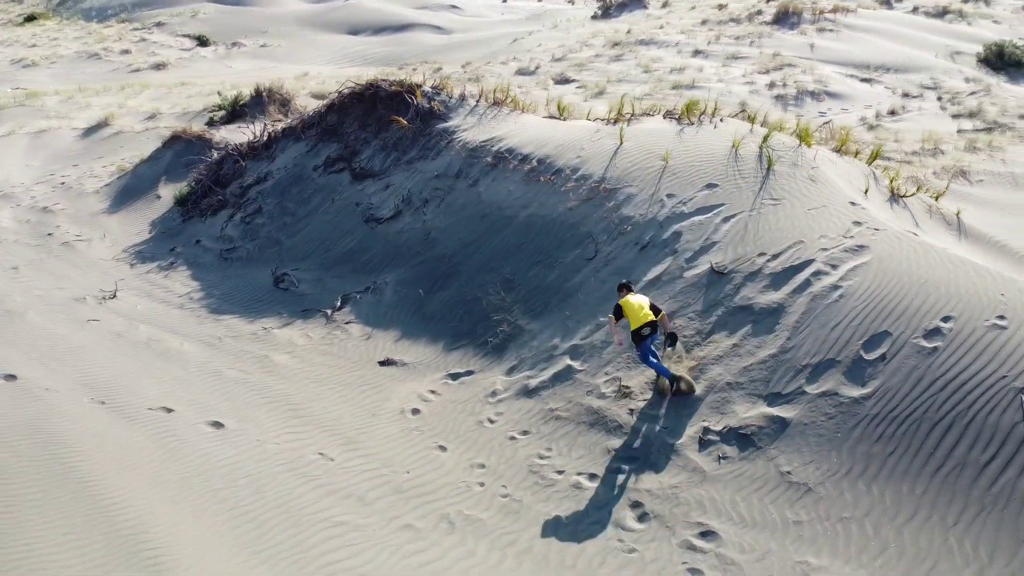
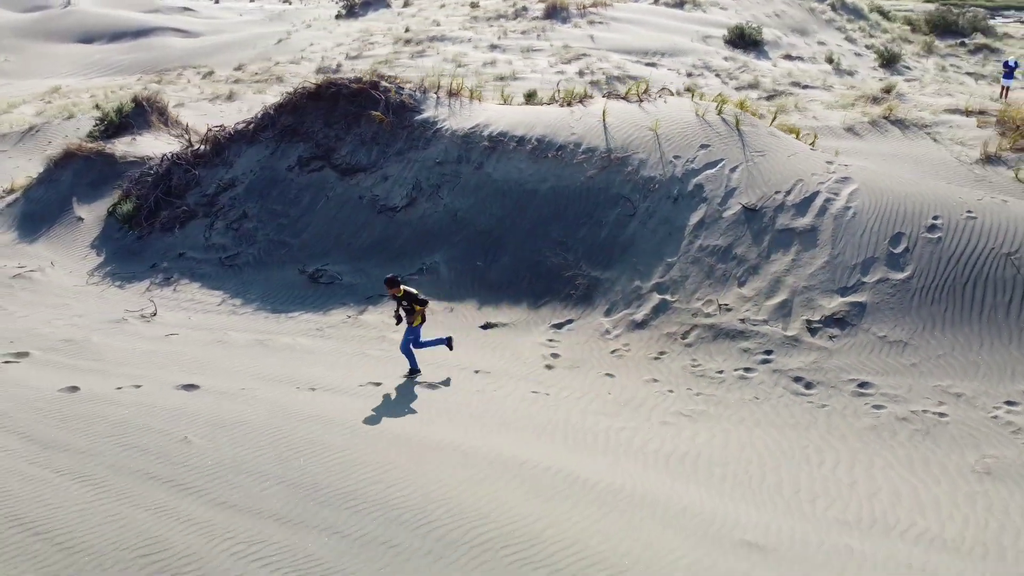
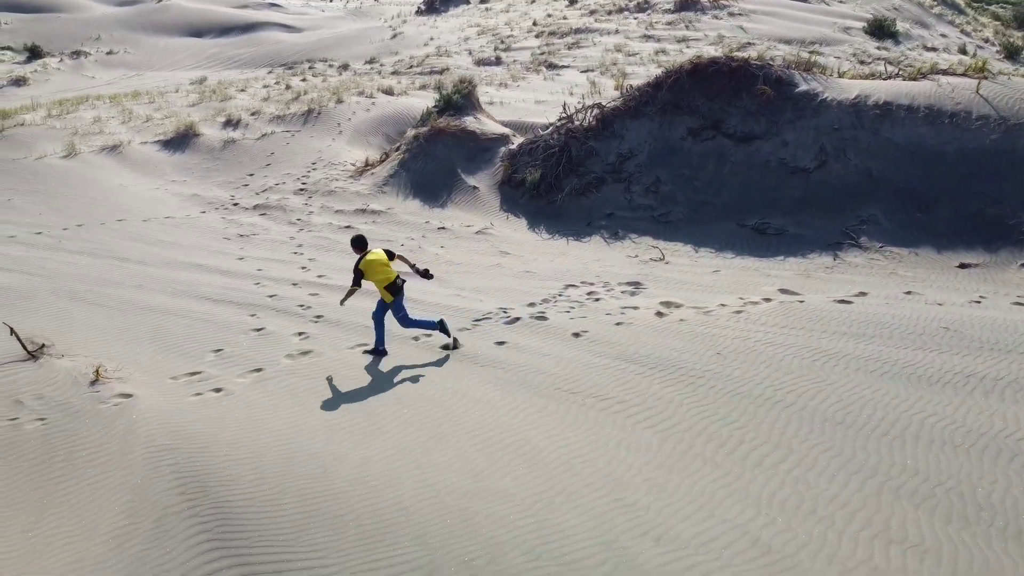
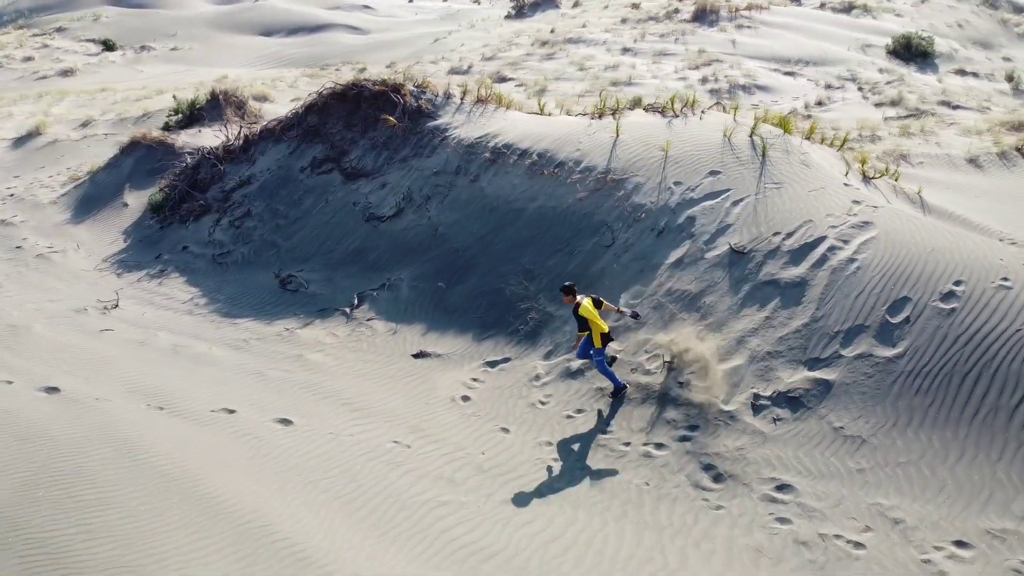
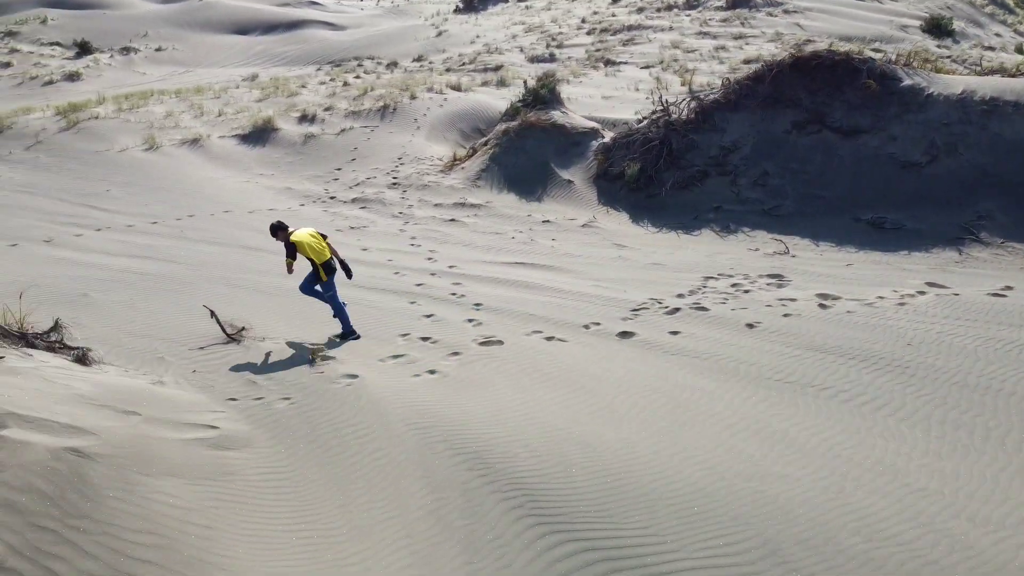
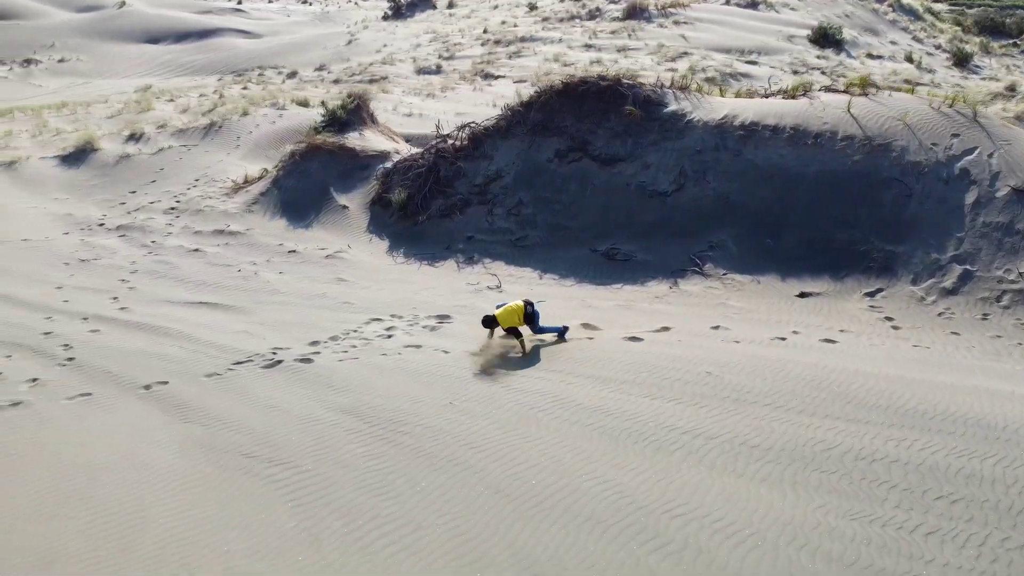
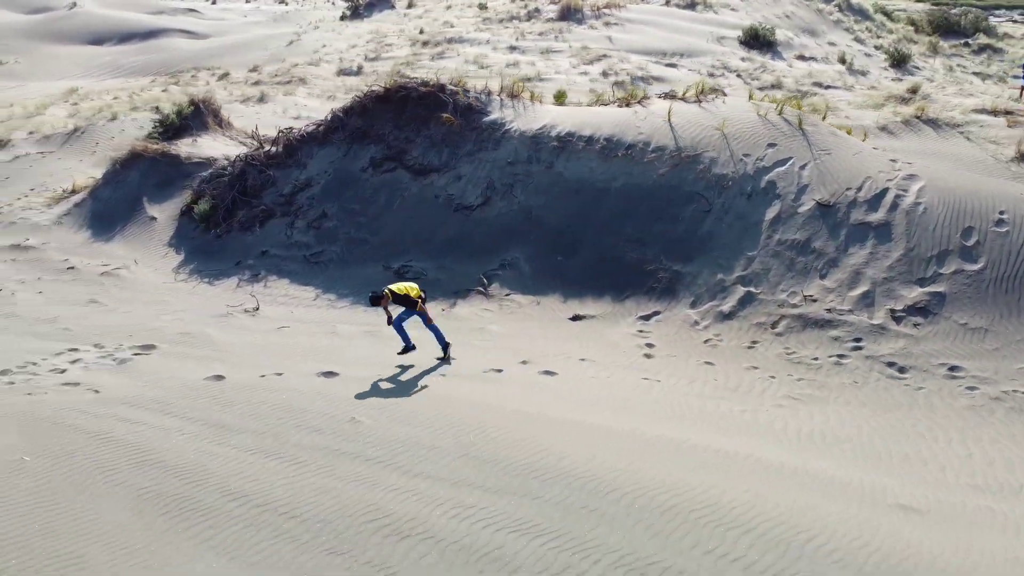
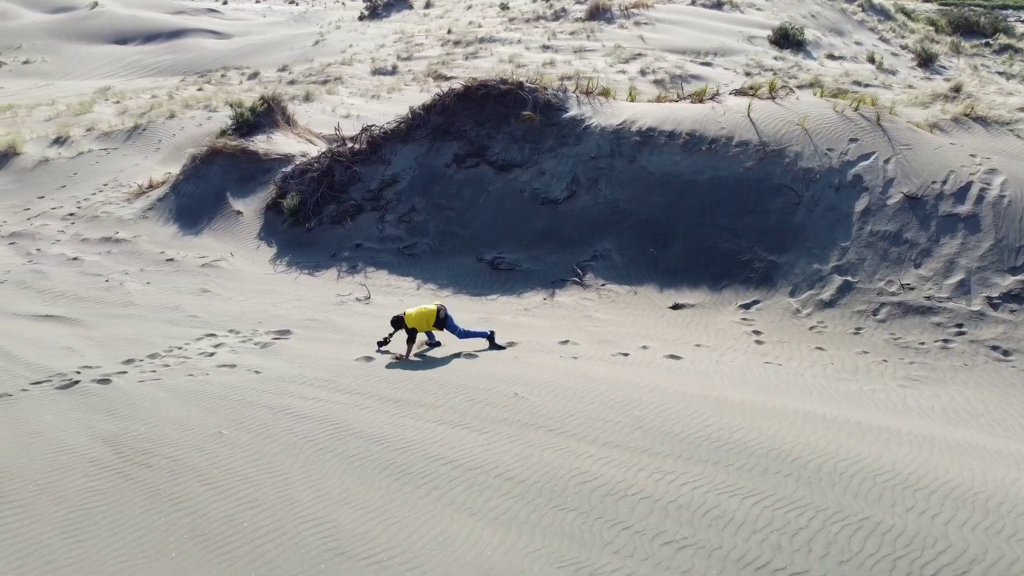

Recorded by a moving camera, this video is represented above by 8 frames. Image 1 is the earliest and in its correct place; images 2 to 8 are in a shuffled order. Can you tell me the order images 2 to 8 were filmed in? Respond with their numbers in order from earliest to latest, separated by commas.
4, 2, 7, 8, 6, 3, 5
